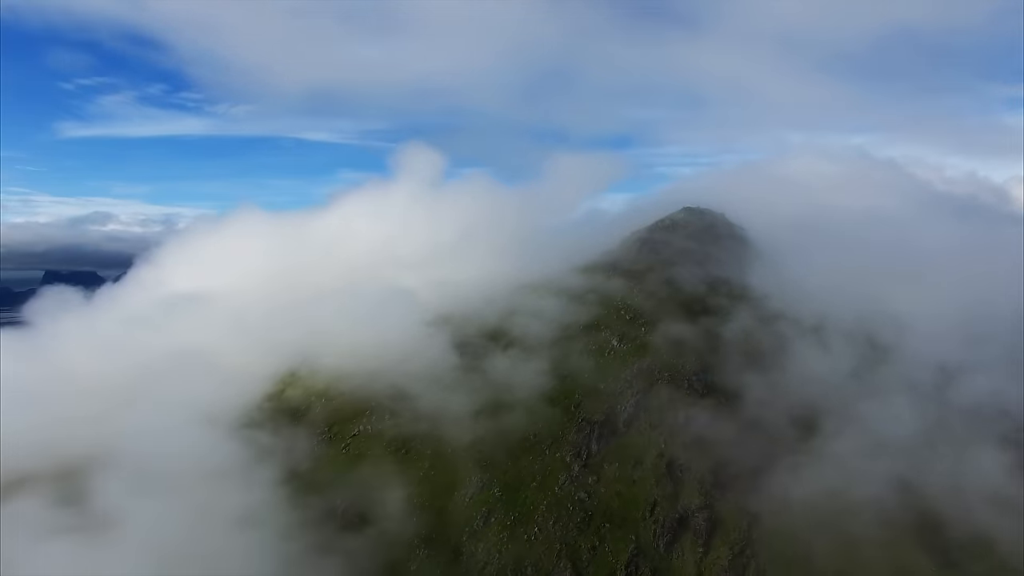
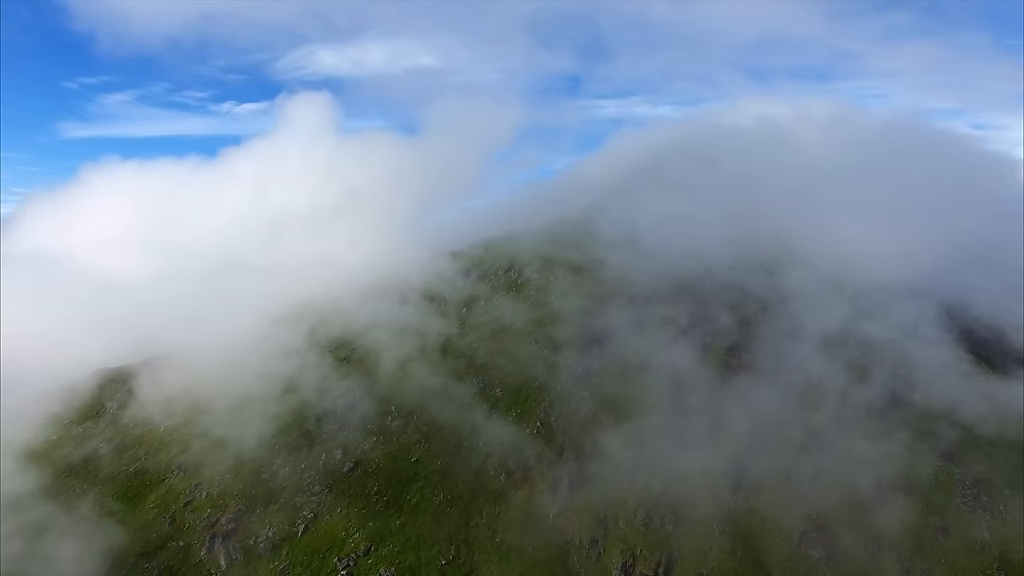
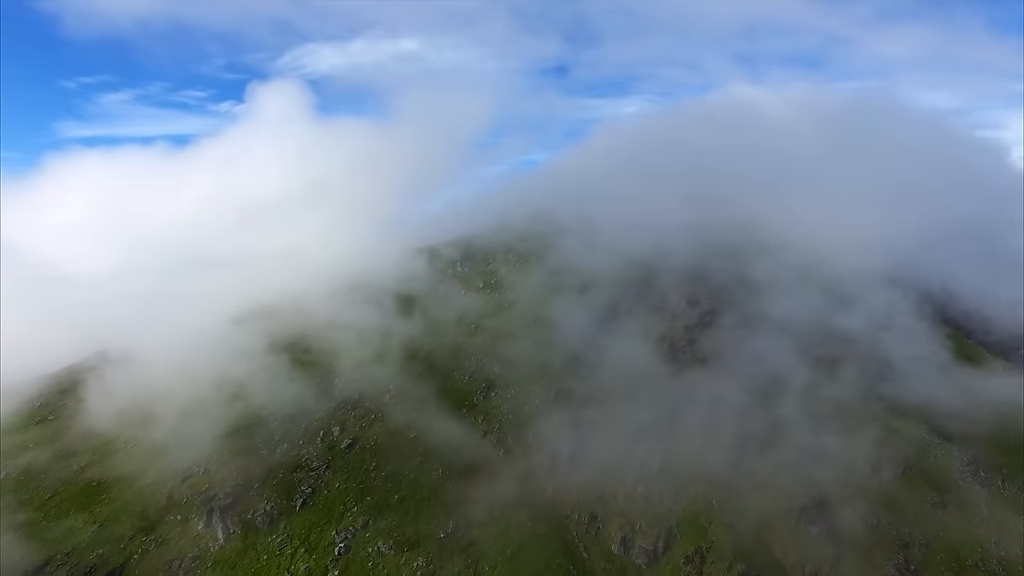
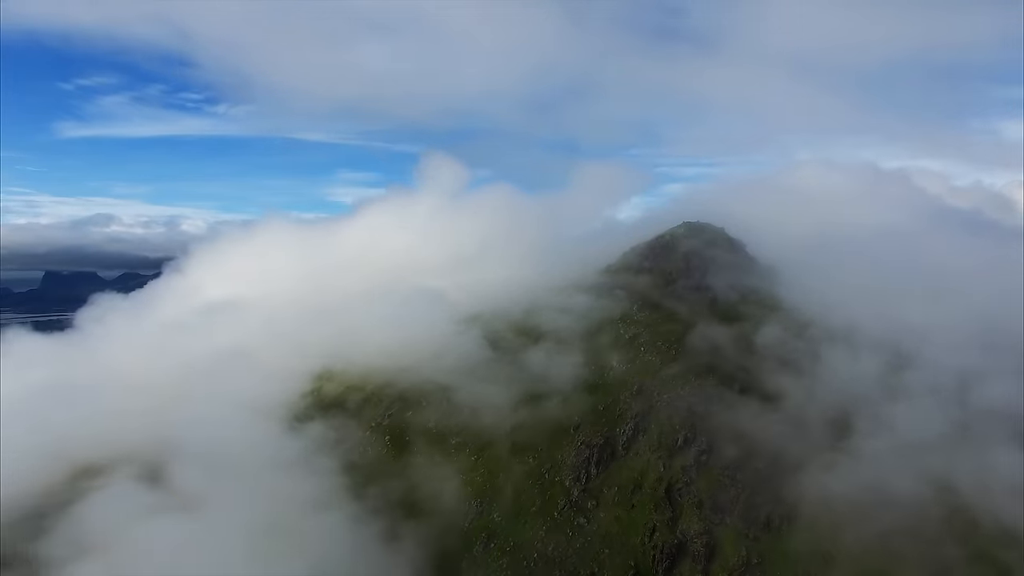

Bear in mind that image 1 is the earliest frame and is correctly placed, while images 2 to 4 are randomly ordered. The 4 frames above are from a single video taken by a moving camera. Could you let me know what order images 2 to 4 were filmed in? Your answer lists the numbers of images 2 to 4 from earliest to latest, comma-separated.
4, 3, 2
